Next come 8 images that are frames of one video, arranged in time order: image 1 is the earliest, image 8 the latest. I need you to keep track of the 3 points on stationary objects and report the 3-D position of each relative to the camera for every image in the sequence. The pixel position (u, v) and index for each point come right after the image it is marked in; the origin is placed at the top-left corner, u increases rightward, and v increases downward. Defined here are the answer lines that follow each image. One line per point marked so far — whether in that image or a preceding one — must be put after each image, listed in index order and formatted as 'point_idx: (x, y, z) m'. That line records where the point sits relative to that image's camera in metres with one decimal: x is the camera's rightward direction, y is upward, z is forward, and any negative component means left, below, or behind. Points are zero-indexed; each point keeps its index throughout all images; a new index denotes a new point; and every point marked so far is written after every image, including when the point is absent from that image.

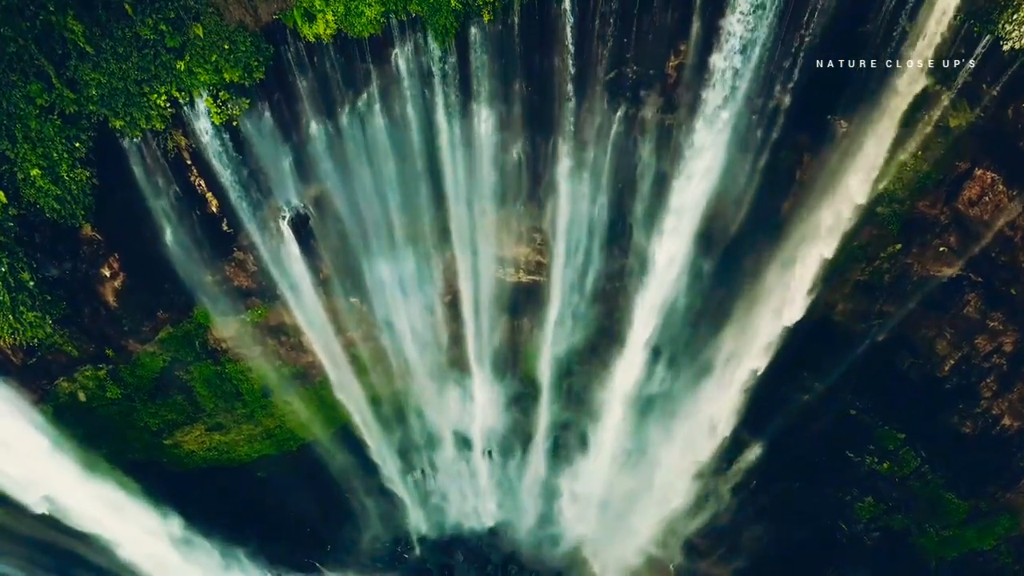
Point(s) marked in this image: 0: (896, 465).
0: (+7.7, -3.6, +15.1) m
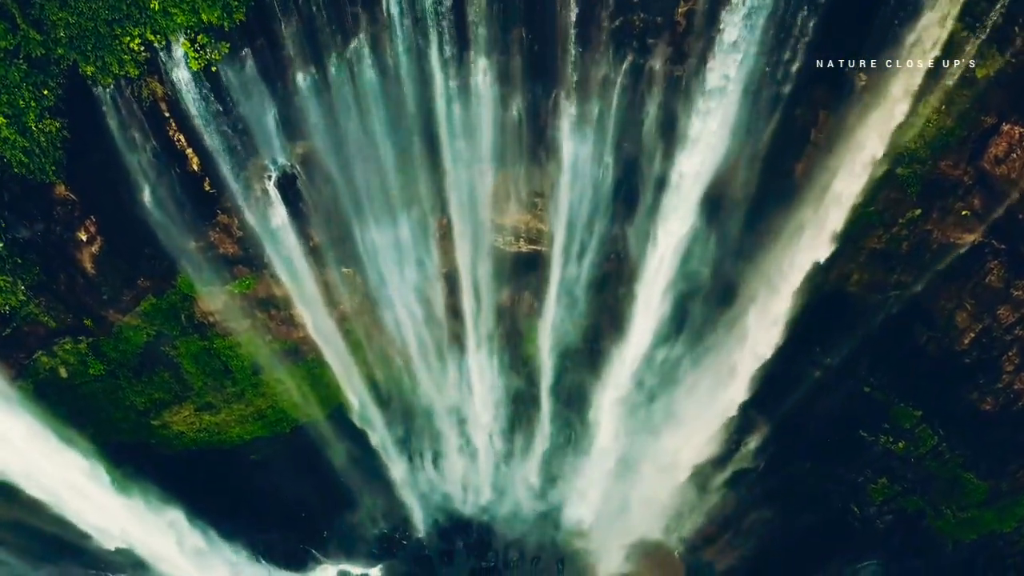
0: (+7.7, -3.1, +14.5) m
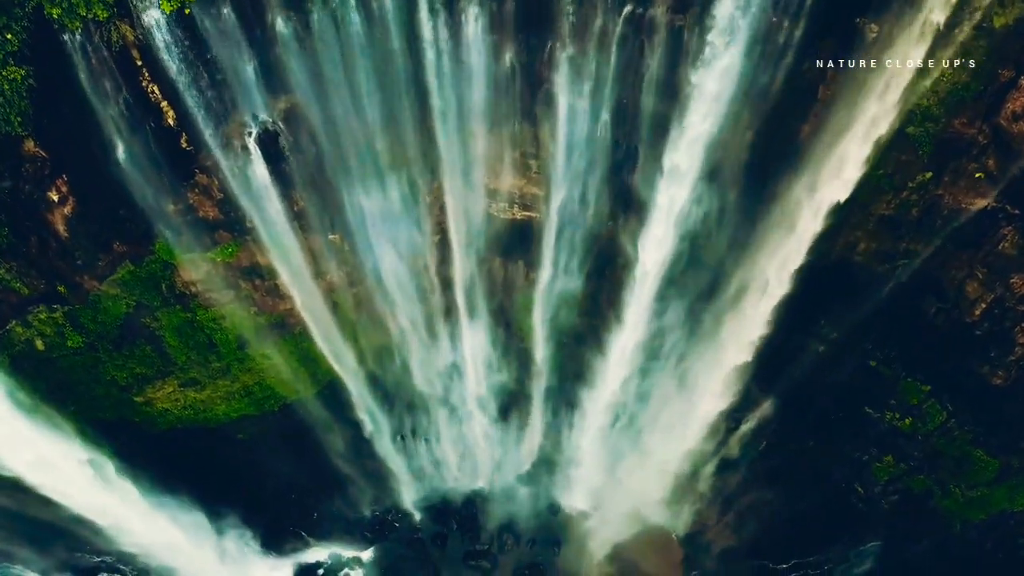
0: (+7.6, -2.5, +14.0) m
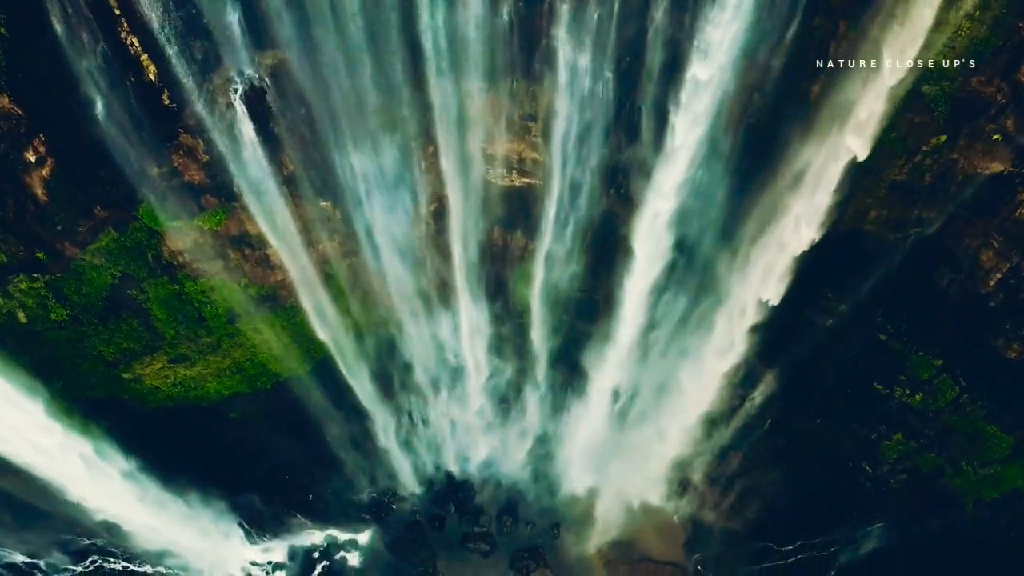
0: (+7.6, -2.0, +13.6) m
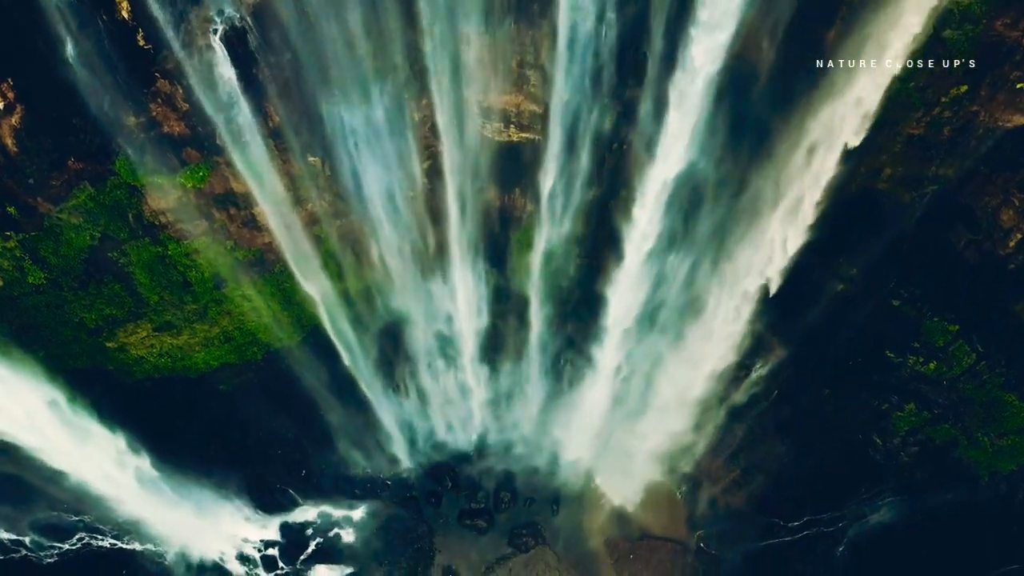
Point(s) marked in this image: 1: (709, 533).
0: (+7.6, -1.4, +13.1) m
1: (+4.1, -5.2, +15.7) m
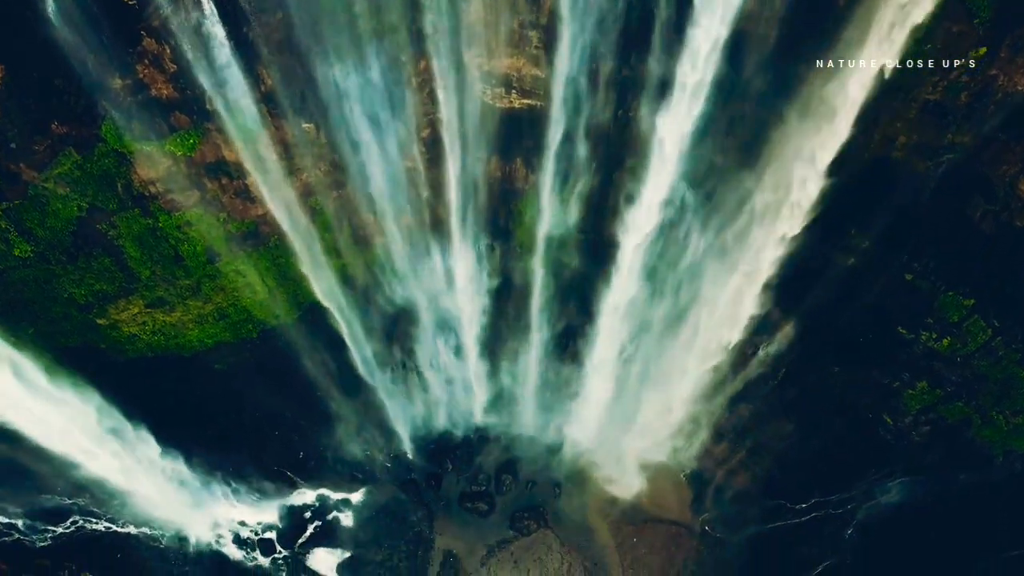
0: (+7.6, -0.9, +12.7) m
1: (+4.2, -4.7, +15.4) m
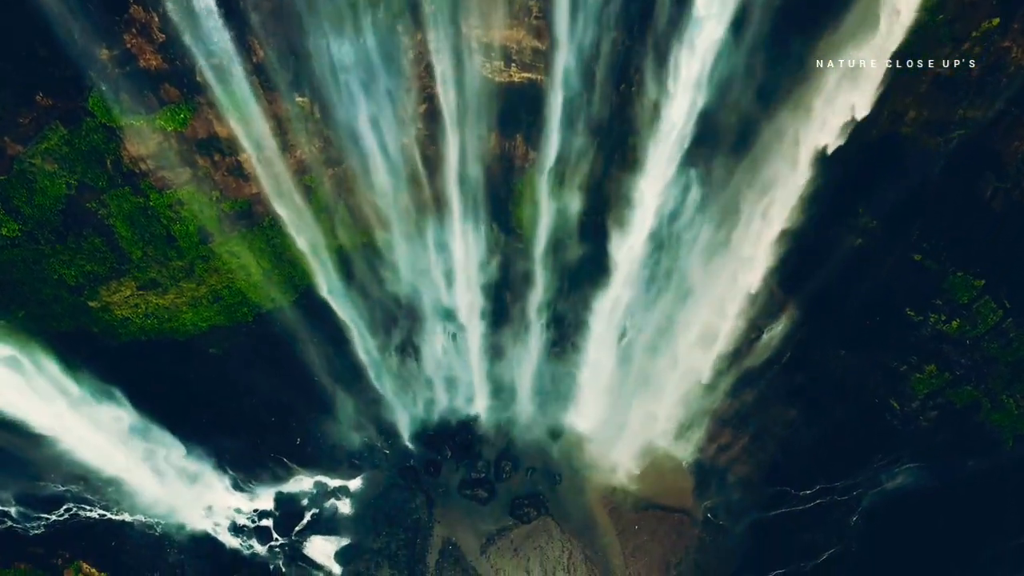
0: (+7.6, -0.6, +12.5) m
1: (+4.2, -4.4, +15.1) m
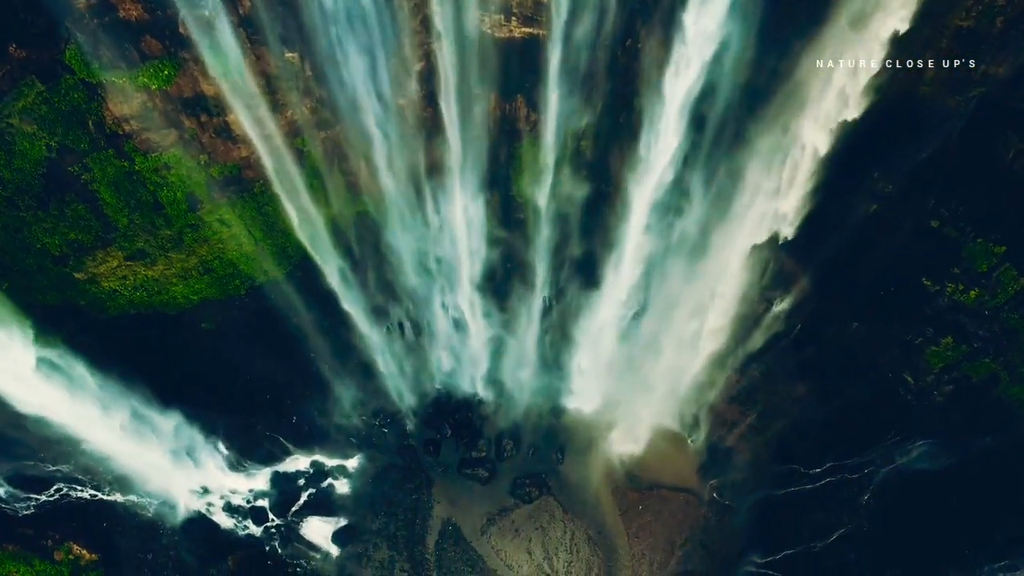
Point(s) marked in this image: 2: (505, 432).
0: (+7.6, -0.1, +12.0) m
1: (+4.2, -3.8, +14.7) m
2: (-0.1, -2.8, +14.7) m
